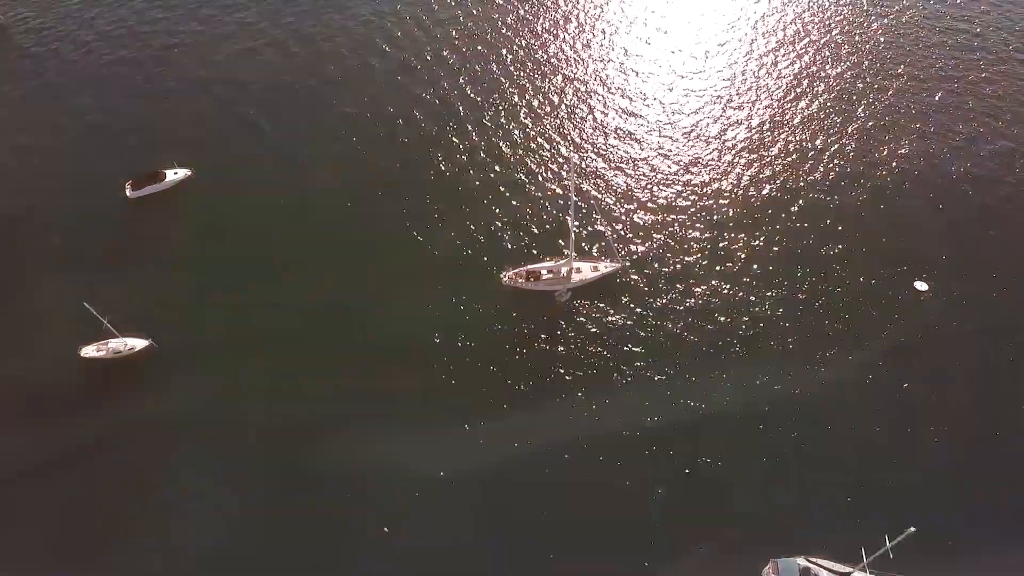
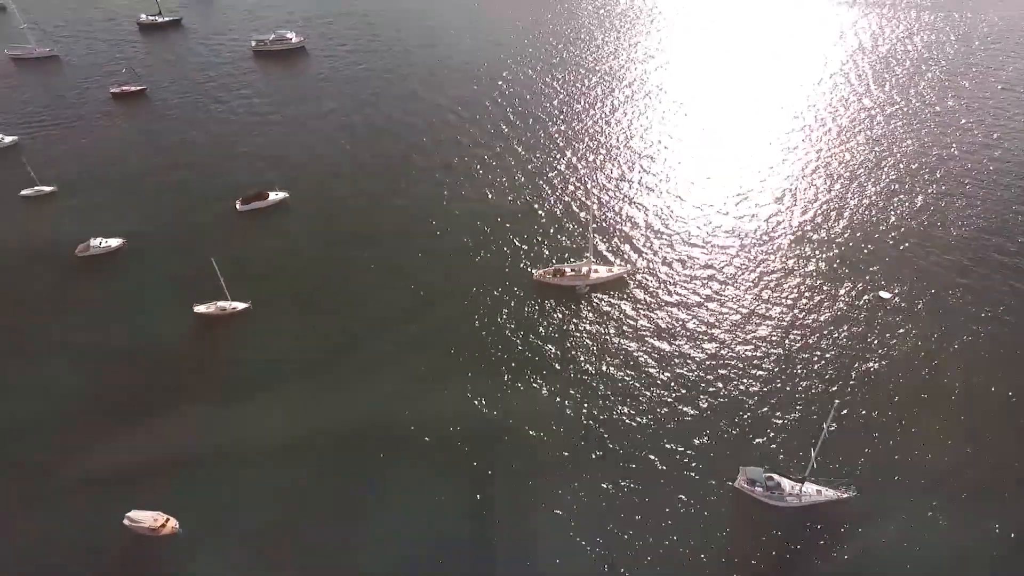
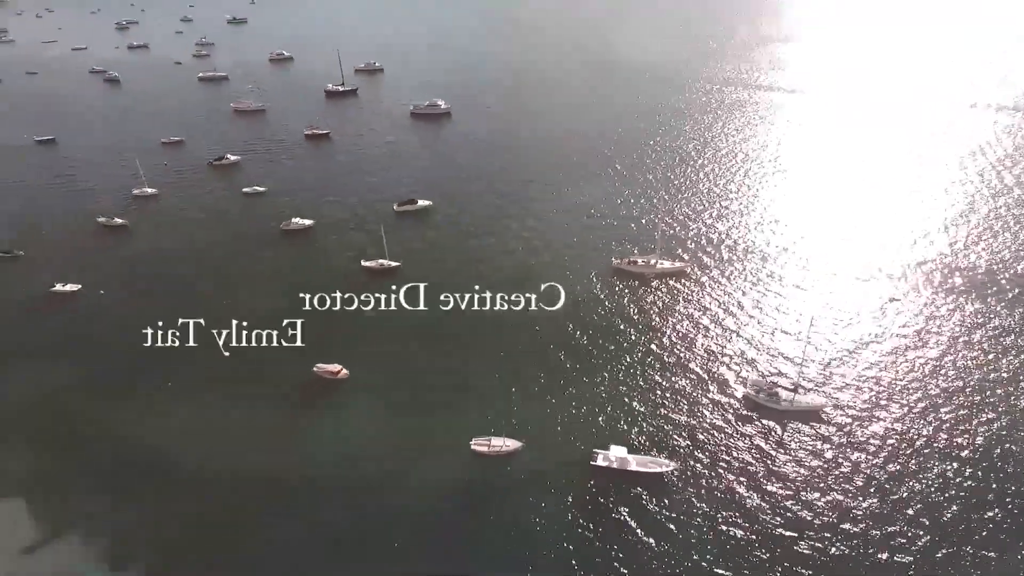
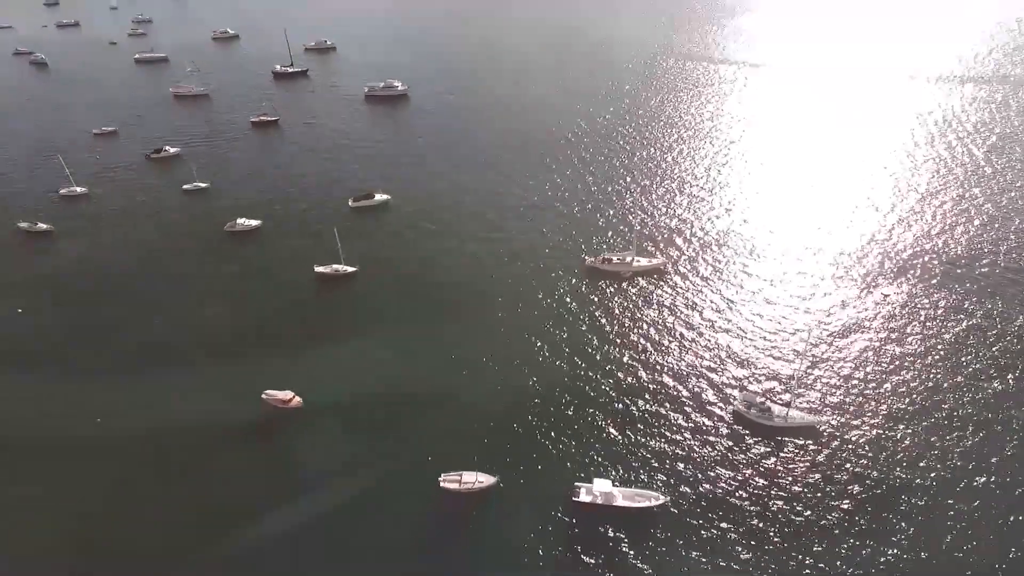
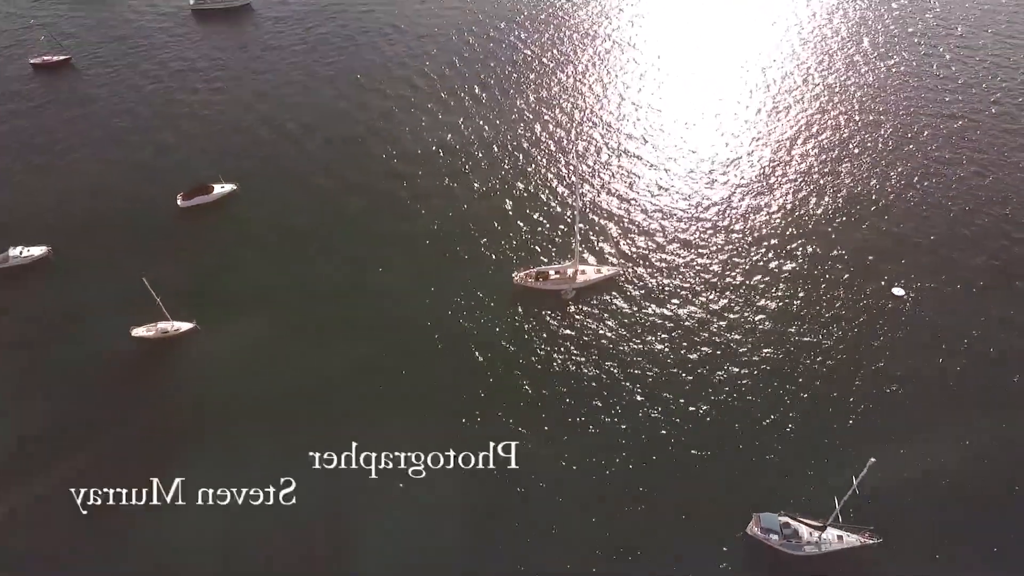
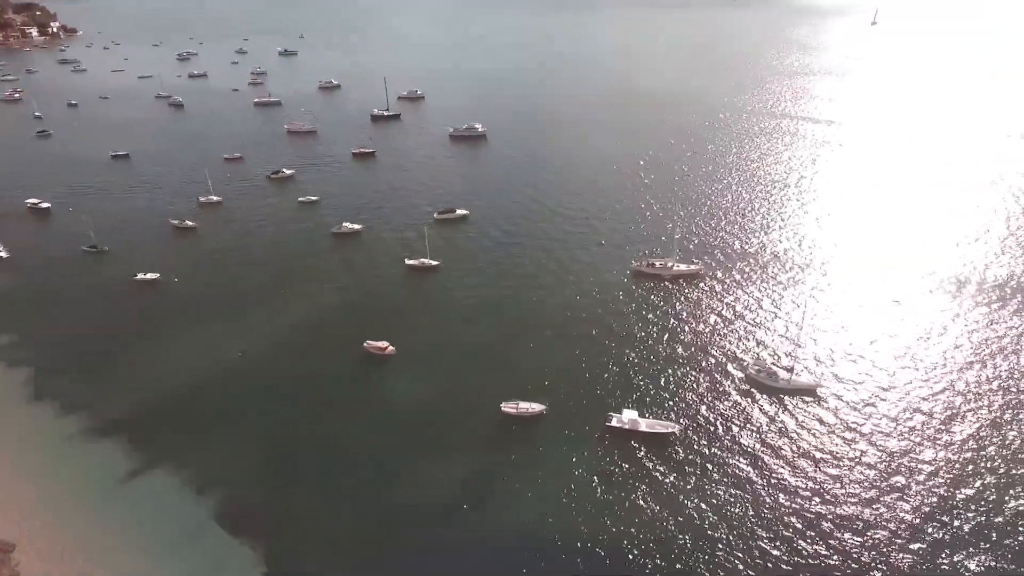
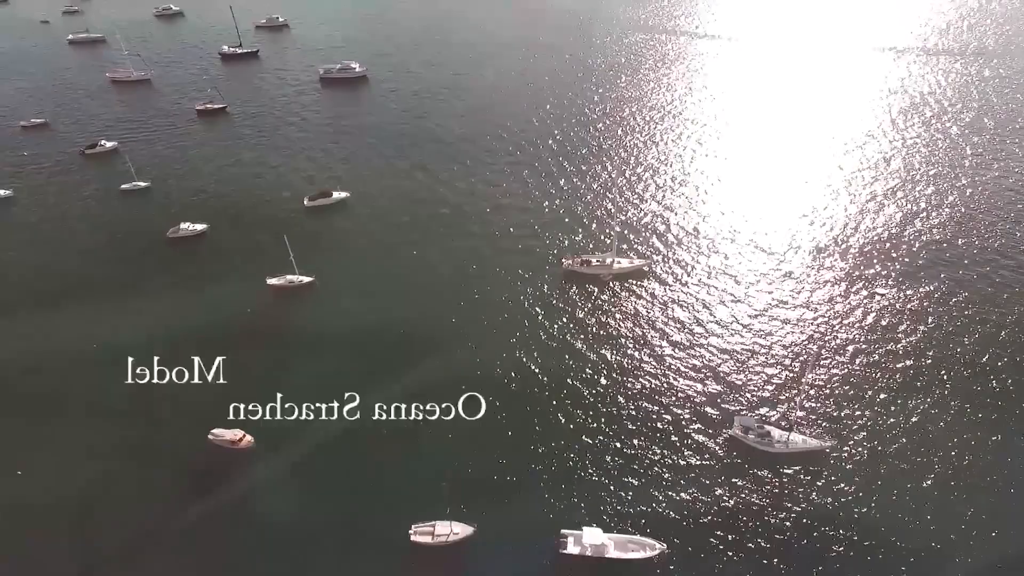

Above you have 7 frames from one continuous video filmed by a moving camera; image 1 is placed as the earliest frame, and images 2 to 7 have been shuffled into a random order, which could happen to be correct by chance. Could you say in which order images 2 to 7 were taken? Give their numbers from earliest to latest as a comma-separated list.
5, 2, 7, 4, 3, 6
